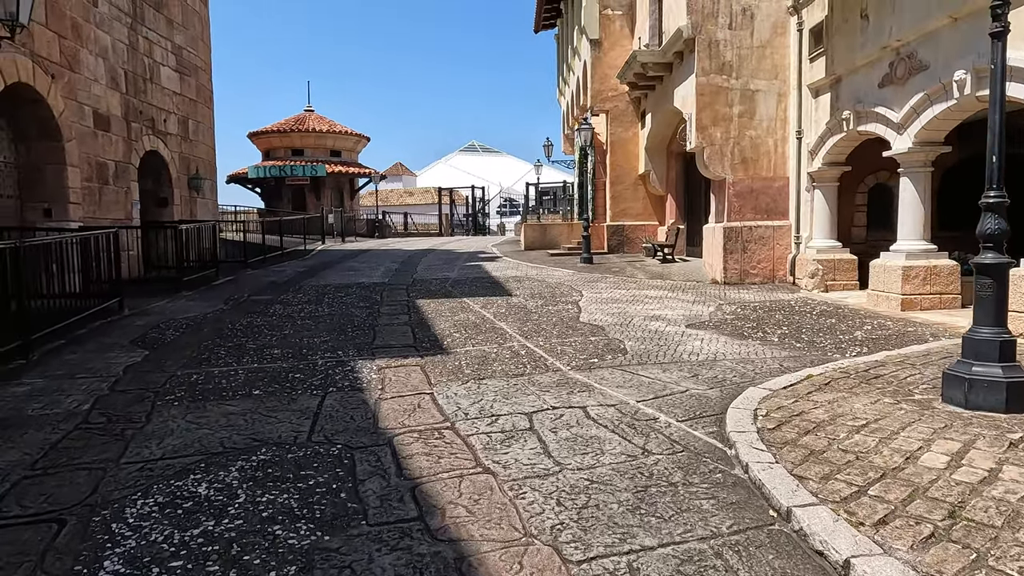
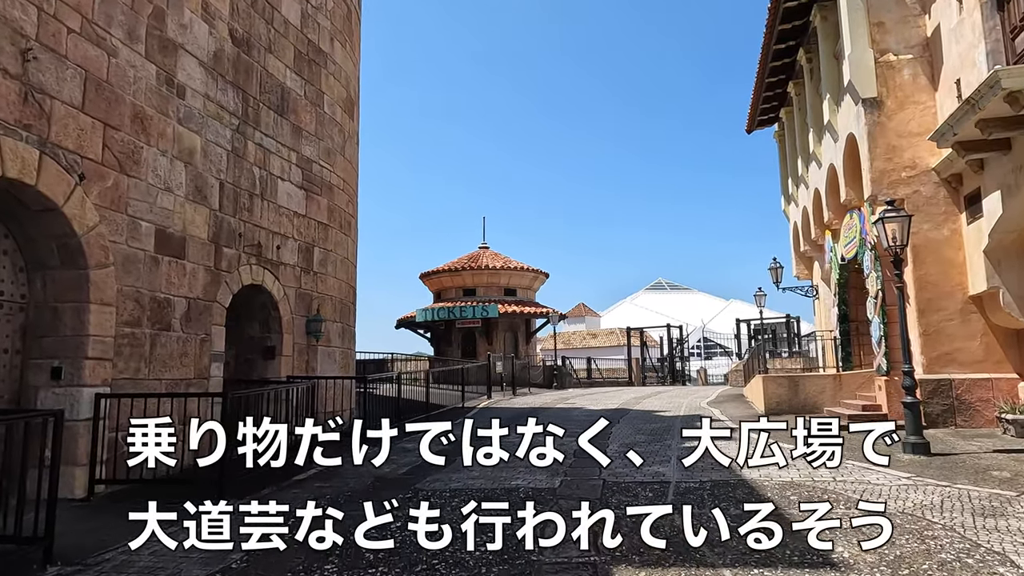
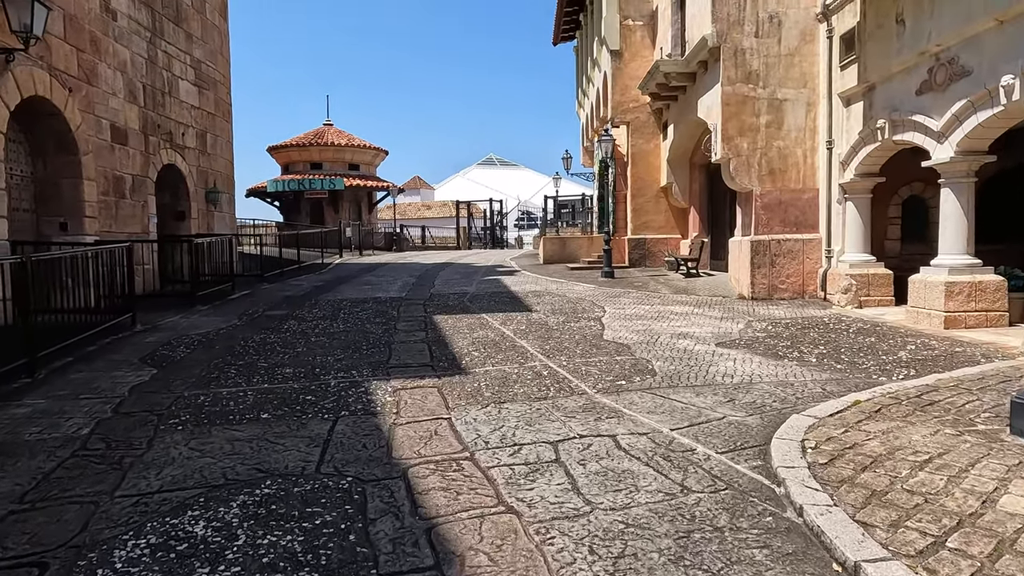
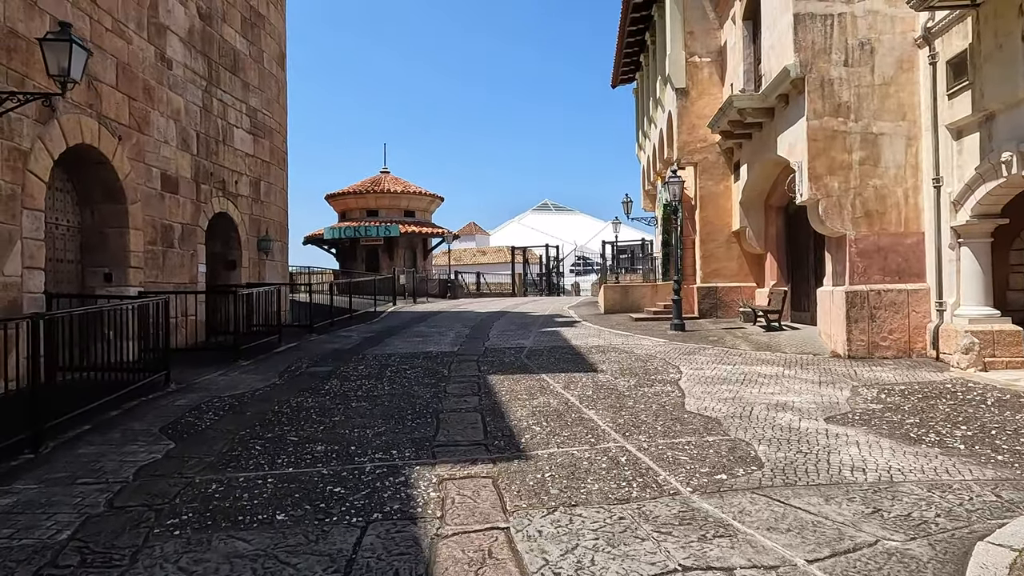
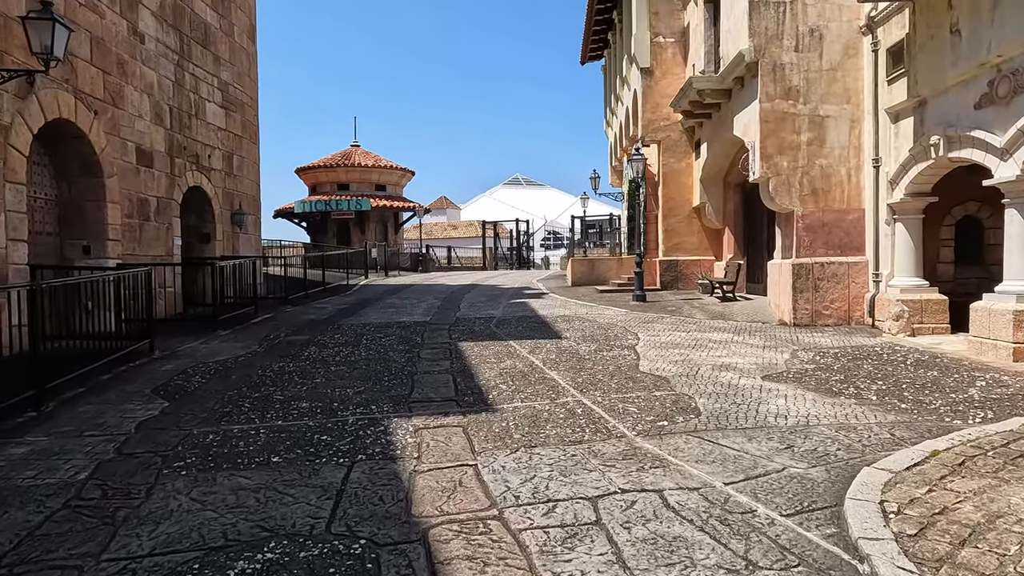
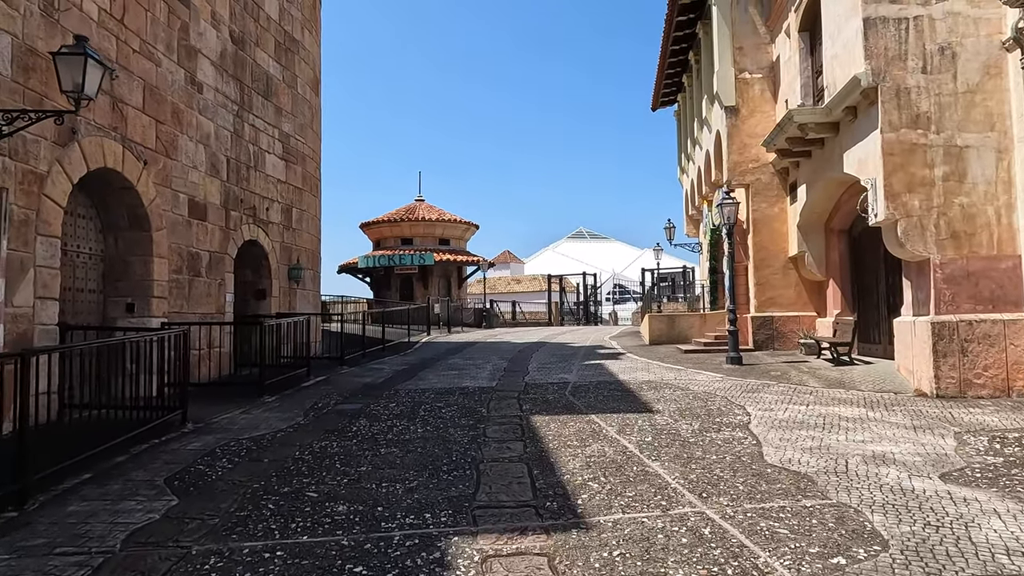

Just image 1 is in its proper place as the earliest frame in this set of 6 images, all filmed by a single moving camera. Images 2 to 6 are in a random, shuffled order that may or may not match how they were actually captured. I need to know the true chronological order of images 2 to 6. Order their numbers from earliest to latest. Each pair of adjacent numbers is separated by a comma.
3, 5, 4, 6, 2
